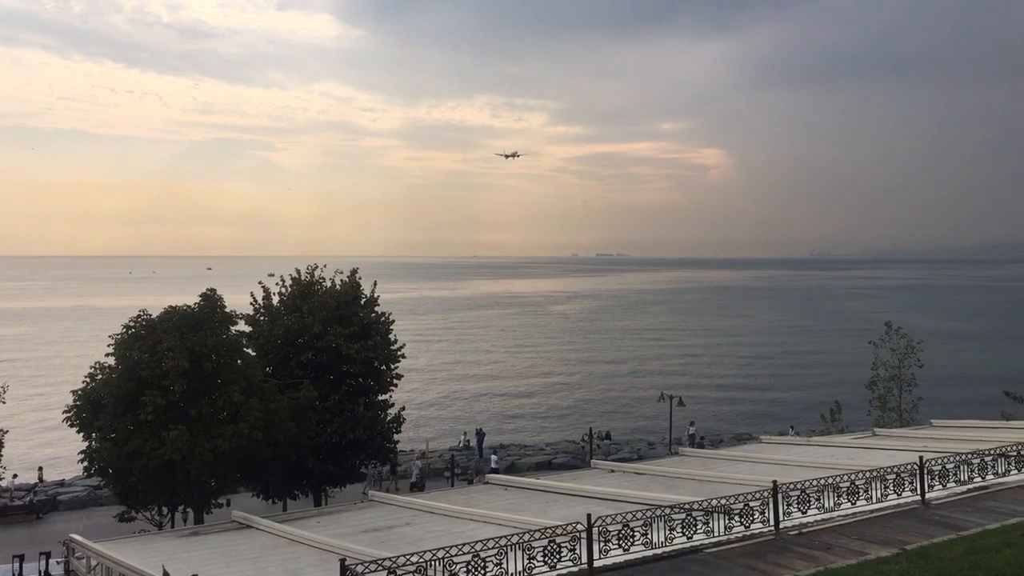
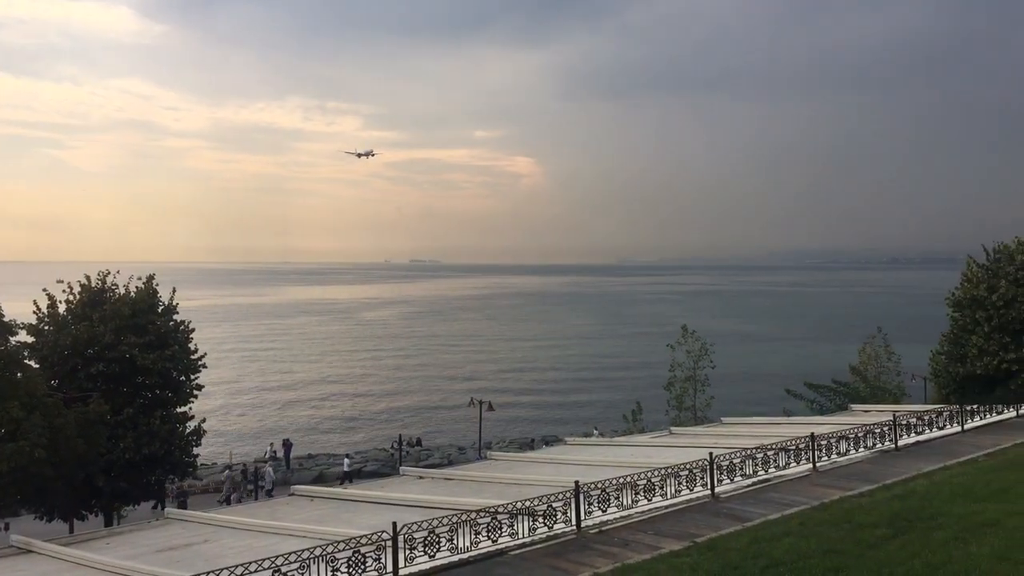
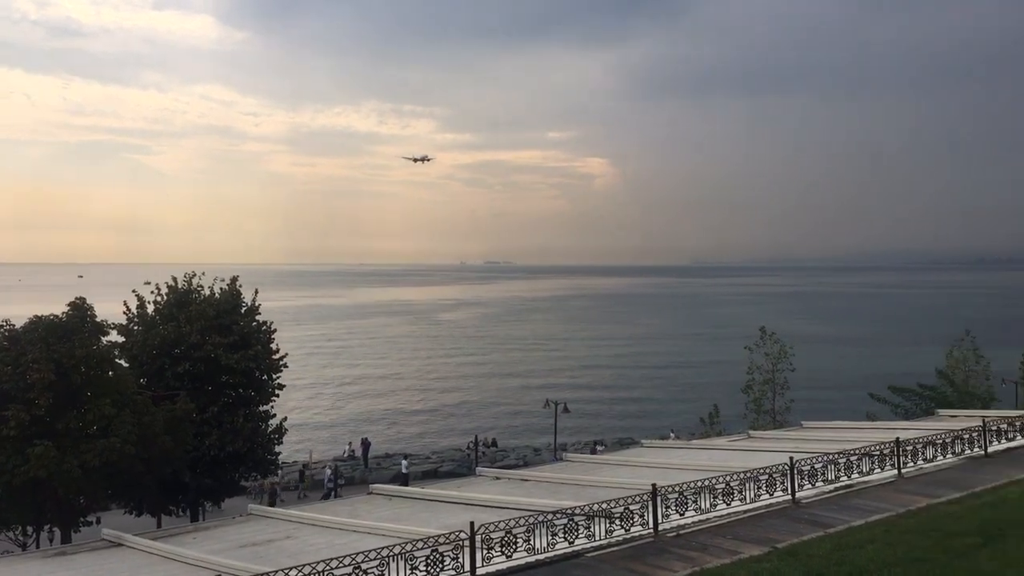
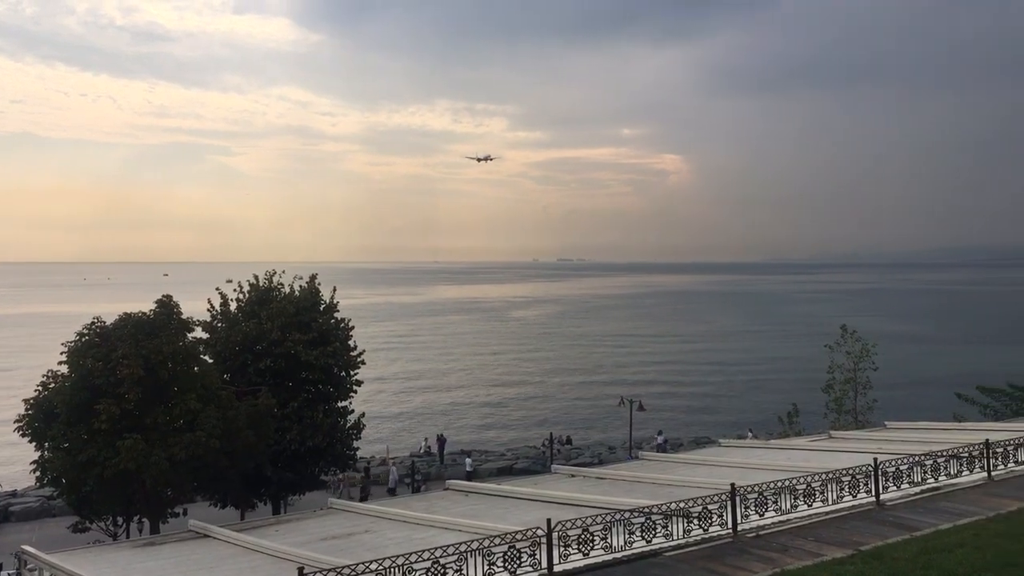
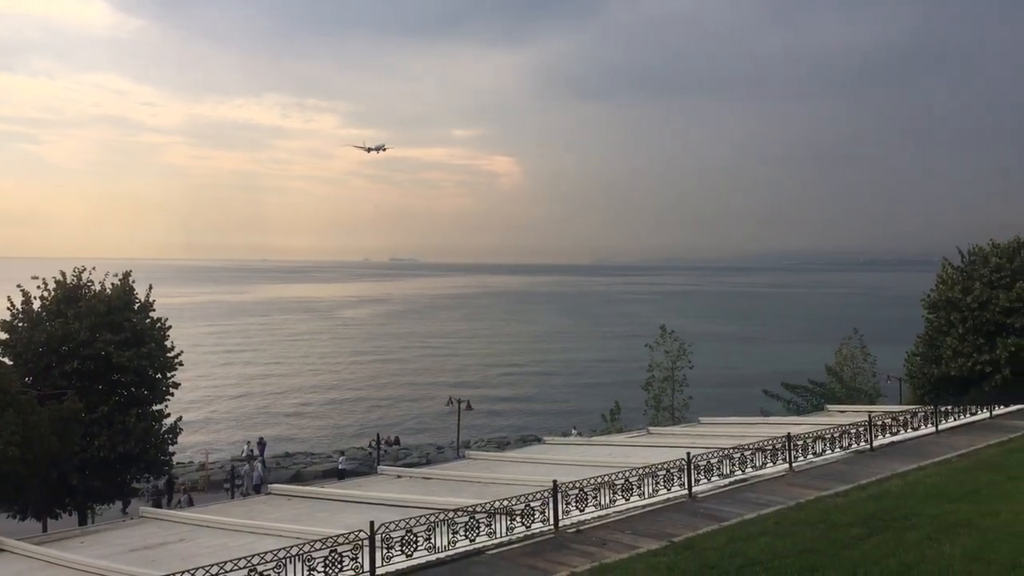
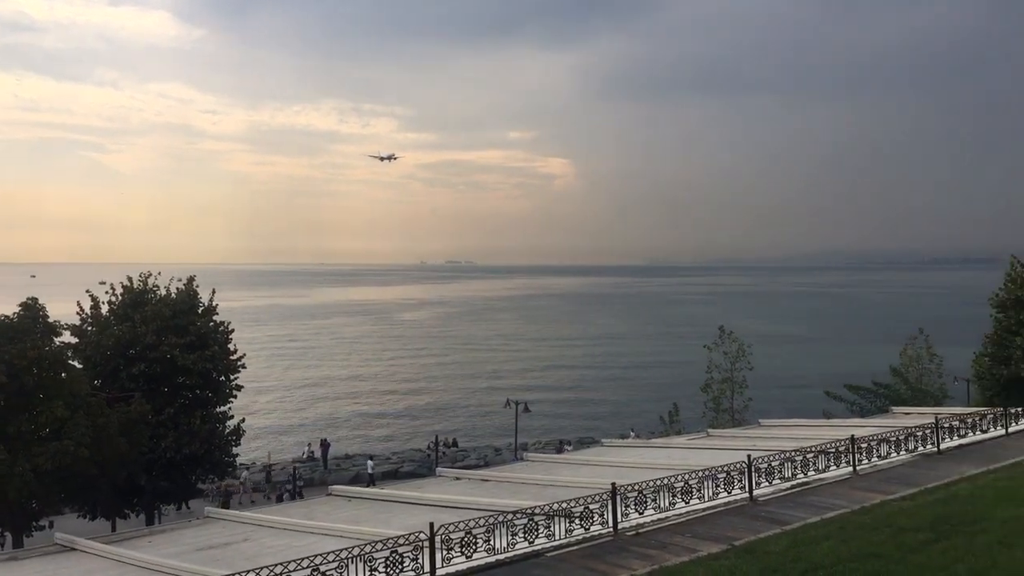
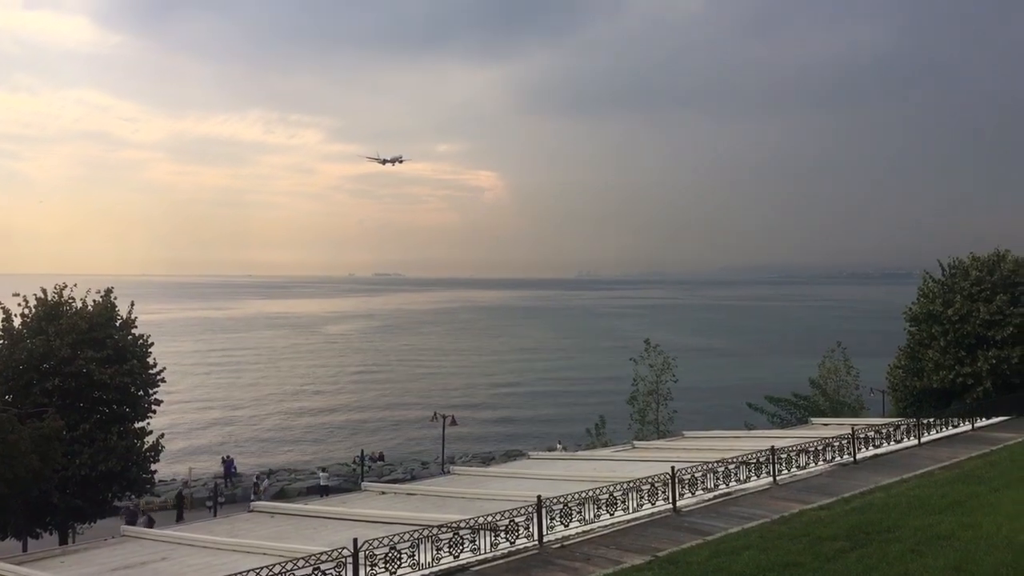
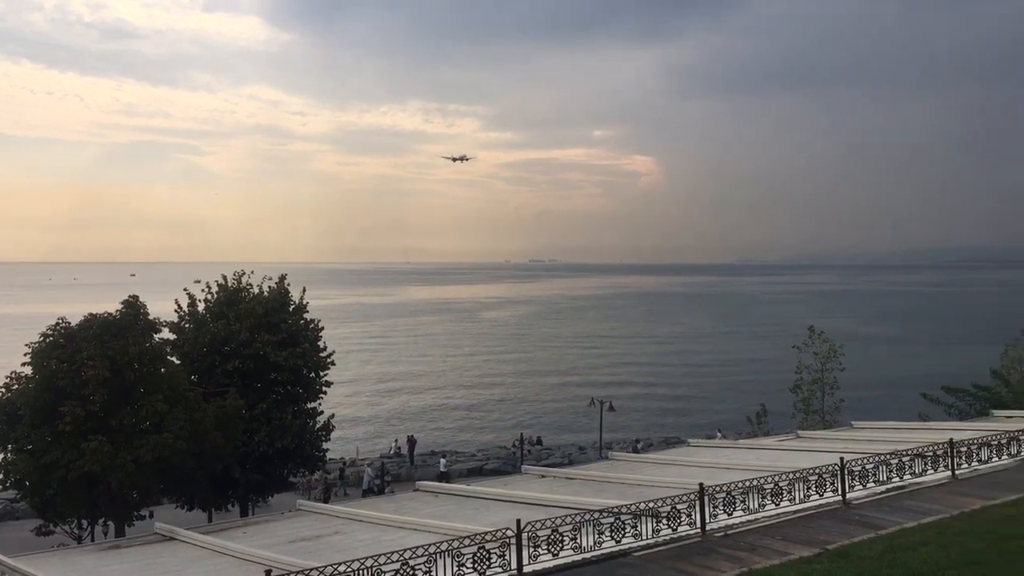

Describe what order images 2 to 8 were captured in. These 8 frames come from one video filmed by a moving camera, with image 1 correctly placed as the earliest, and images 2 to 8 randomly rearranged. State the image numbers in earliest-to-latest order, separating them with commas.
4, 8, 3, 6, 2, 5, 7
